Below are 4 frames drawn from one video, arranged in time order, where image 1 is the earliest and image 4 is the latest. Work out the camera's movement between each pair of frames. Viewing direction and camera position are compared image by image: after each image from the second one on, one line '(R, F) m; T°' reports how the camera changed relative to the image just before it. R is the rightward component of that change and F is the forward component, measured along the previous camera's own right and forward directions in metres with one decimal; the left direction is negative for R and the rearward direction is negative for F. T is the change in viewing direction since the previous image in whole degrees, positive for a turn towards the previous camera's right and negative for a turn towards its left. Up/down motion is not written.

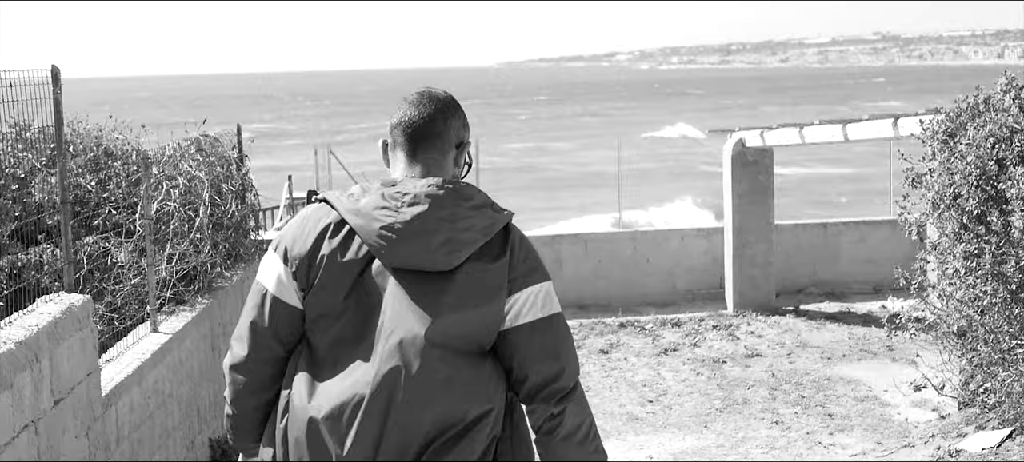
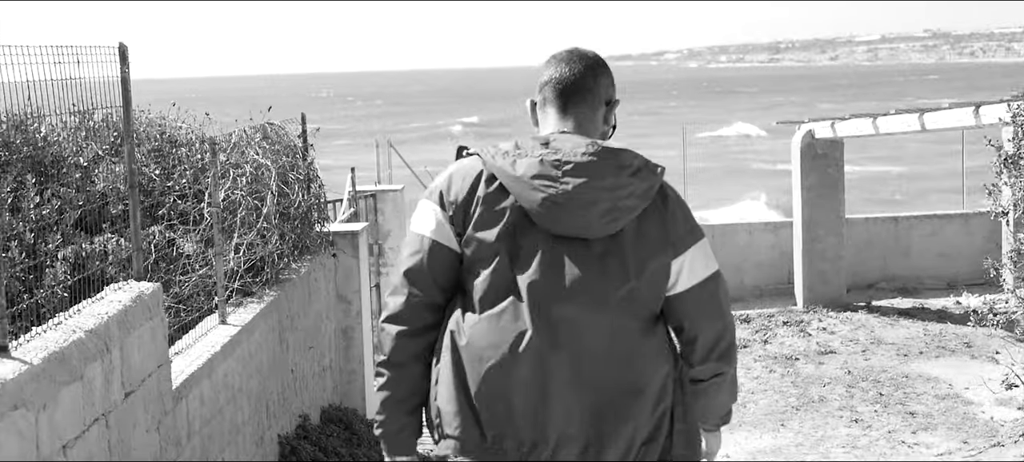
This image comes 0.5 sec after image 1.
(-0.1, +0.3) m; -2°
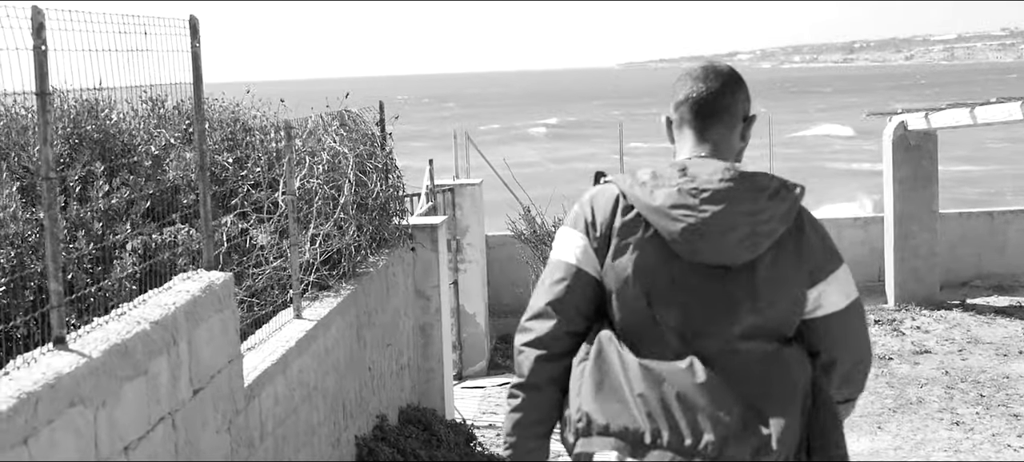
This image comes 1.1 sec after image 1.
(-0.1, +0.3) m; -3°
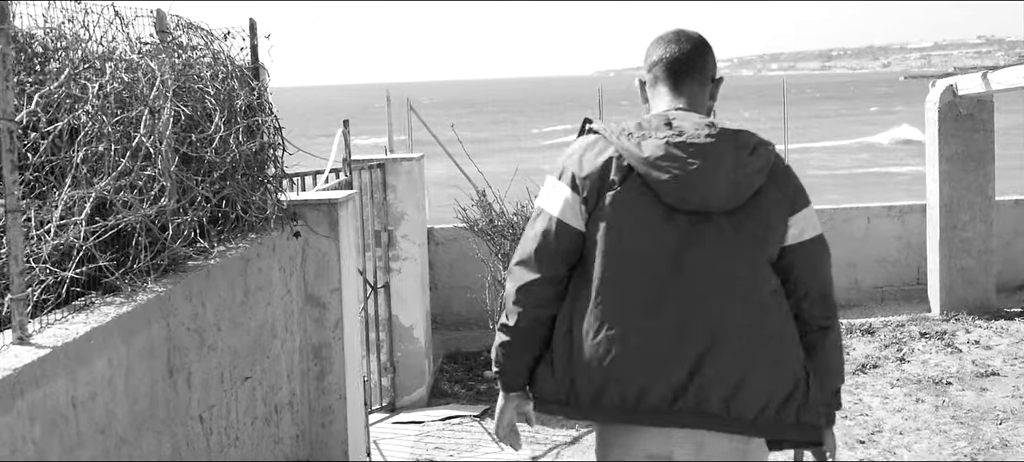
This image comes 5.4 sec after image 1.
(+0.2, +2.5) m; +1°
